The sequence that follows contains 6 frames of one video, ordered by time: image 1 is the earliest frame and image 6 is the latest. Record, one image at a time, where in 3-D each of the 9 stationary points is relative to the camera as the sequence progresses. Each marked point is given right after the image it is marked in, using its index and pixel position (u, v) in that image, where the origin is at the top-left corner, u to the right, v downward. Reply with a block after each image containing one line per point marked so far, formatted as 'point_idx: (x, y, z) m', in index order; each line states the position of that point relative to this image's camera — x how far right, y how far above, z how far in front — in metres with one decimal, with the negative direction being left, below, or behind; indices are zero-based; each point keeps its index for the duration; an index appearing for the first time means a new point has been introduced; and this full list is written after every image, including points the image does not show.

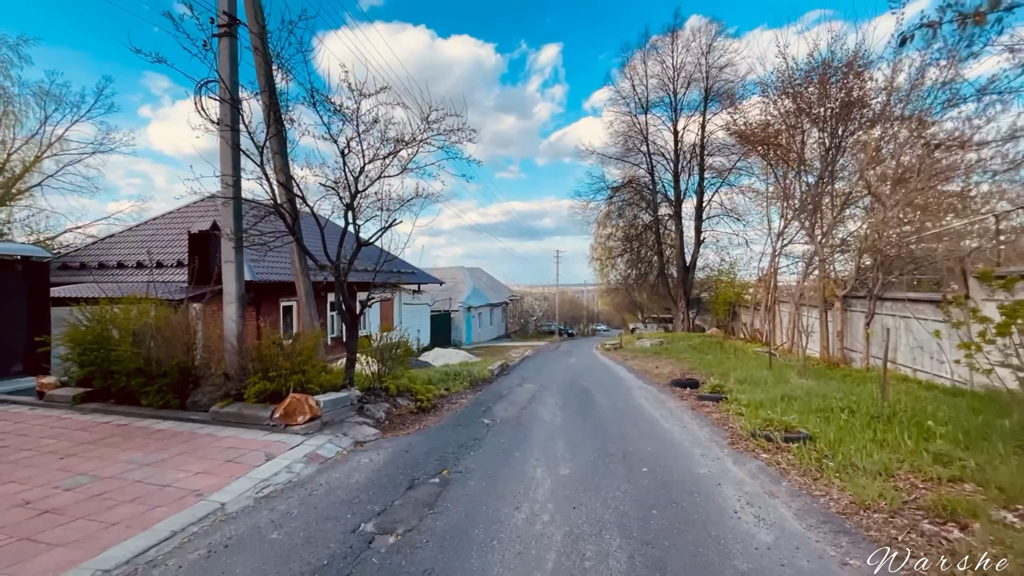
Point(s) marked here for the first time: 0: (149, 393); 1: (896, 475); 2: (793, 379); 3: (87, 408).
0: (-4.7, -1.4, +6.3) m
1: (+3.1, -1.5, +3.9) m
2: (+5.6, -1.8, +9.4) m
3: (-5.7, -1.6, +6.4) m
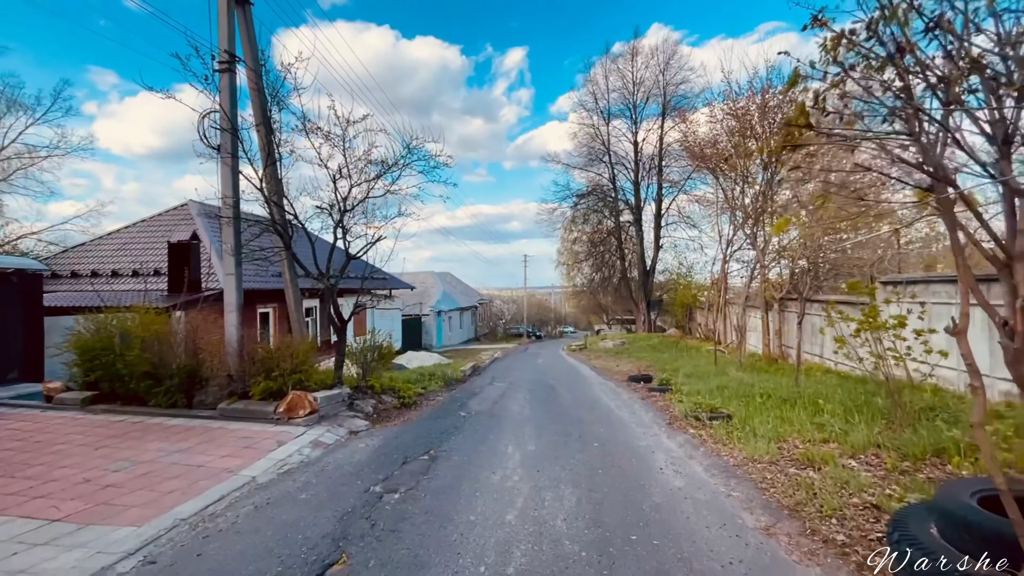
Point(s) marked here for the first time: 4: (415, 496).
0: (-5.1, -1.5, +6.9) m
1: (+2.9, -1.6, +5.1) m
2: (+4.9, -1.9, +10.7) m
3: (-6.1, -1.8, +7.0) m
4: (-0.8, -1.7, +4.0) m
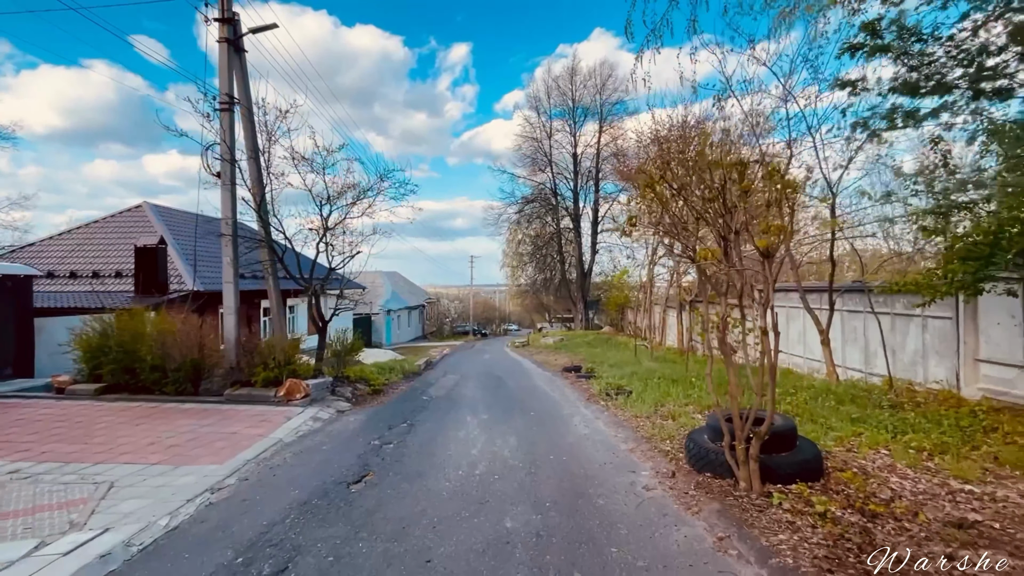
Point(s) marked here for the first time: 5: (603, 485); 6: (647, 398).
0: (-5.9, -1.6, +8.2) m
1: (+2.2, -1.7, +7.2) m
2: (+3.7, -2.0, +13.1) m
3: (-6.9, -1.9, +8.1) m
4: (-1.3, -1.9, +5.8) m
5: (+0.8, -1.7, +4.2) m
6: (+2.1, -1.7, +7.5) m
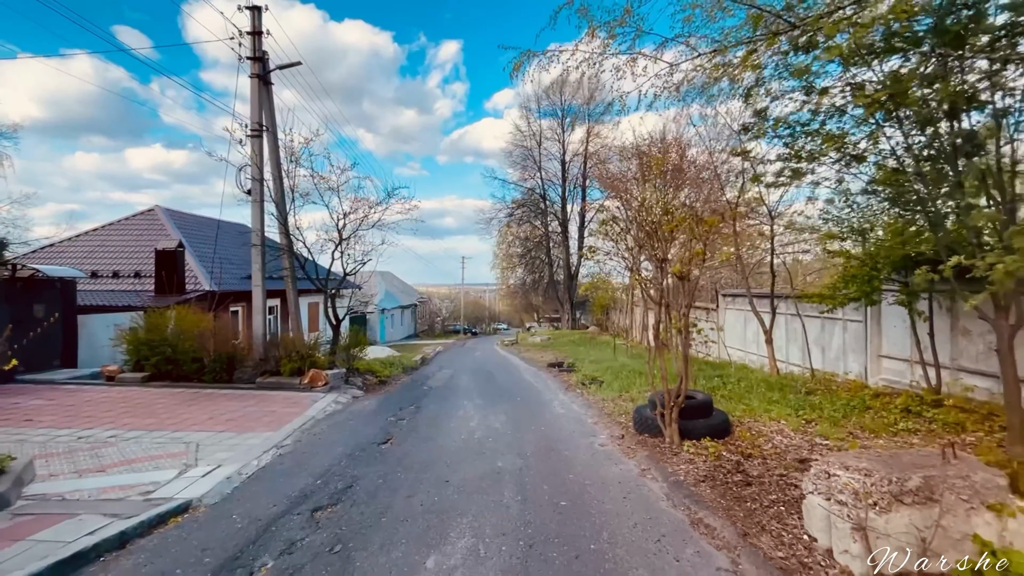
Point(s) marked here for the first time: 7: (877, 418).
0: (-6.1, -1.7, +9.5) m
1: (+2.1, -1.9, +8.7) m
2: (+3.3, -2.2, +14.6) m
3: (-7.1, -1.9, +9.4) m
4: (-1.4, -2.0, +7.2) m
5: (+0.7, -1.8, +5.6) m
6: (+1.9, -1.8, +9.0) m
7: (+4.6, -1.6, +6.1) m
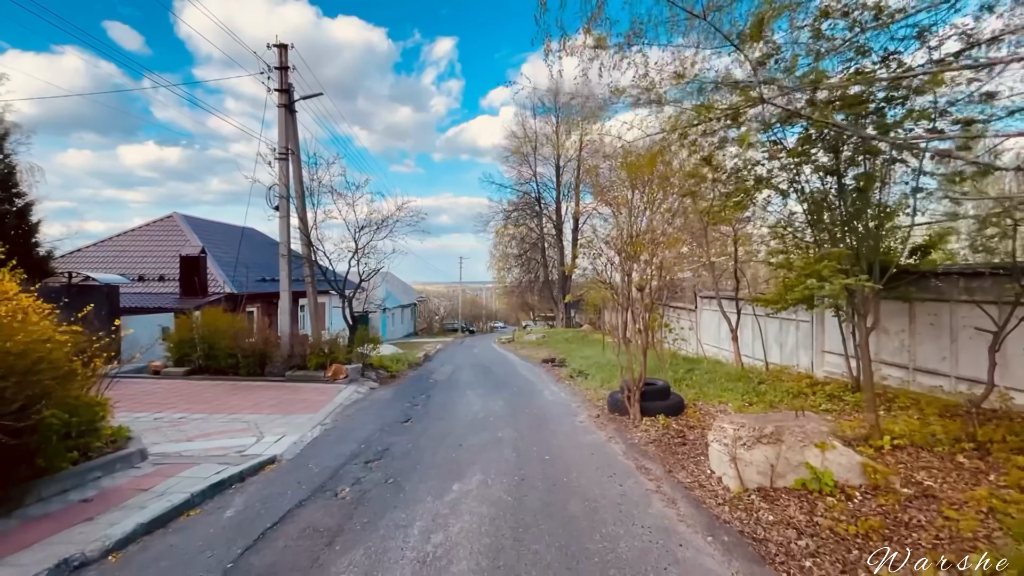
0: (-6.2, -1.8, +10.8) m
1: (+2.0, -2.0, +10.1) m
2: (+3.2, -2.2, +16.0) m
3: (-7.2, -2.0, +10.7) m
4: (-1.5, -2.1, +8.5) m
5: (+0.6, -1.9, +7.0) m
6: (+1.9, -2.0, +10.4) m
7: (+4.6, -1.8, +7.5) m
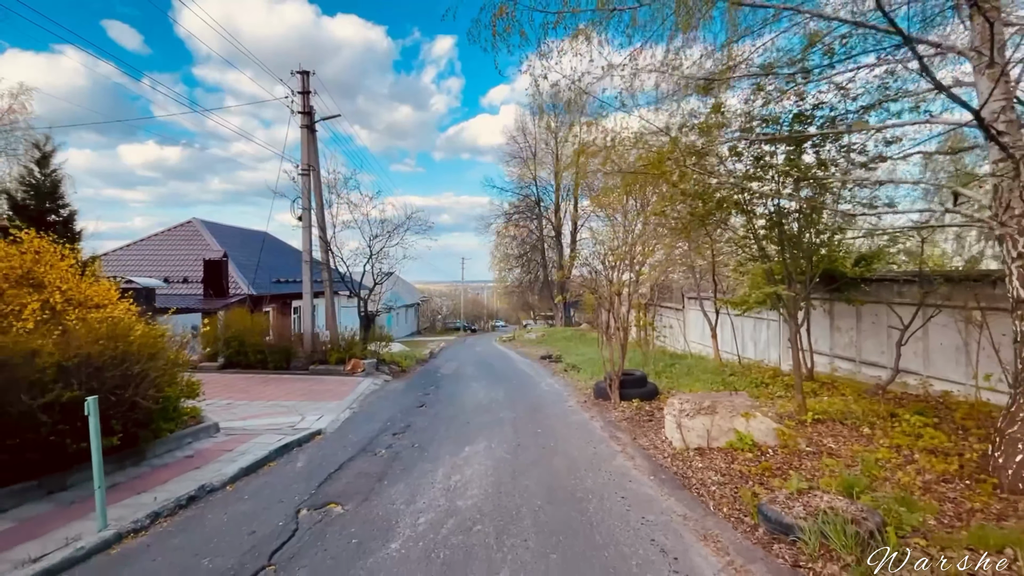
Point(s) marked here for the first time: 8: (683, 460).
0: (-6.2, -1.9, +12.0) m
1: (+2.0, -2.0, +11.3) m
2: (+3.2, -2.3, +17.2) m
3: (-7.2, -2.1, +12.0) m
4: (-1.5, -2.2, +9.7) m
5: (+0.6, -2.0, +8.2) m
6: (+1.9, -2.0, +11.6) m
7: (+4.6, -1.8, +8.7) m
8: (+1.7, -1.7, +4.8) m
